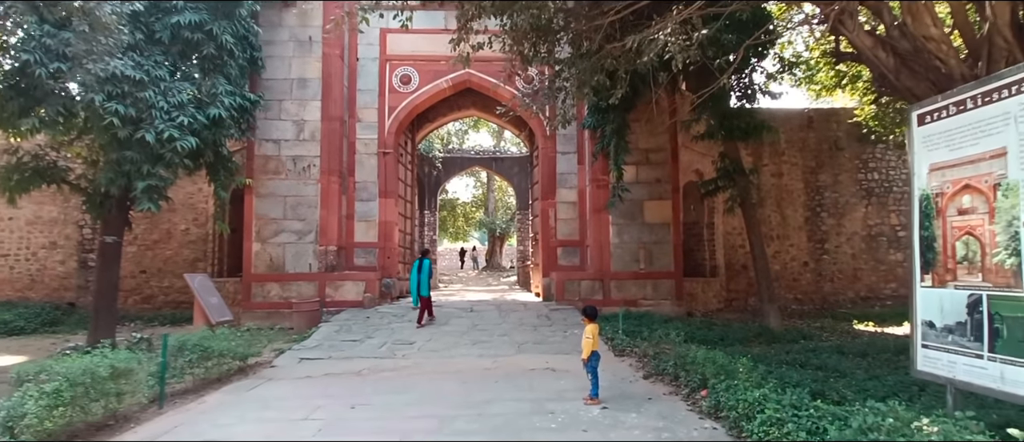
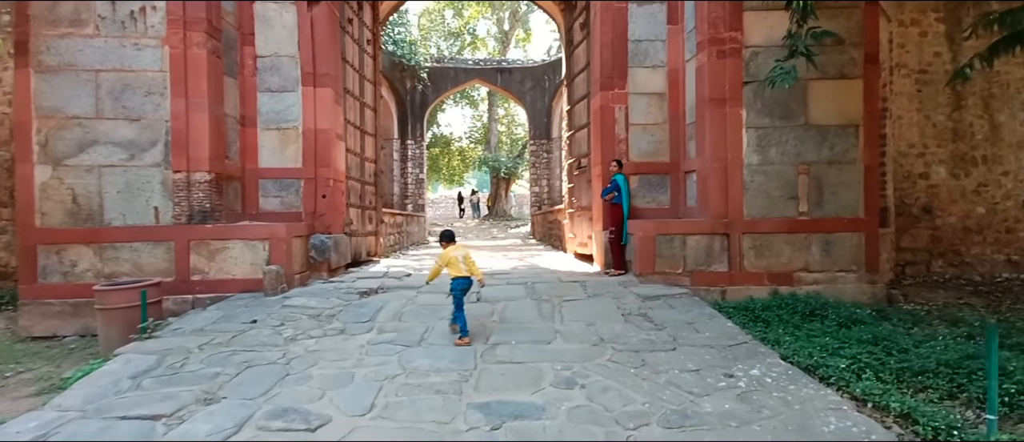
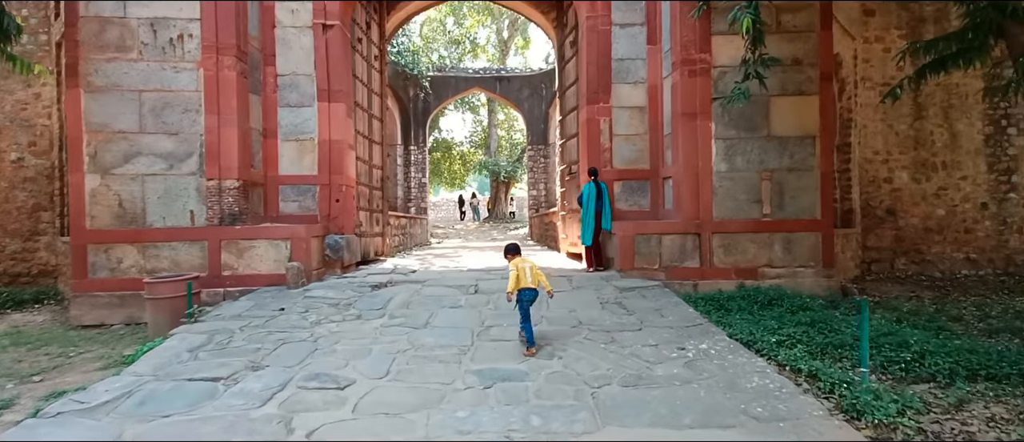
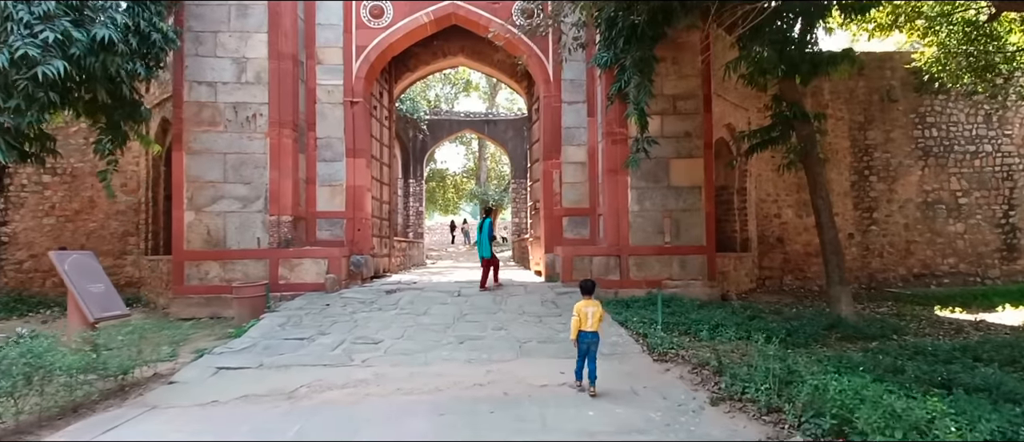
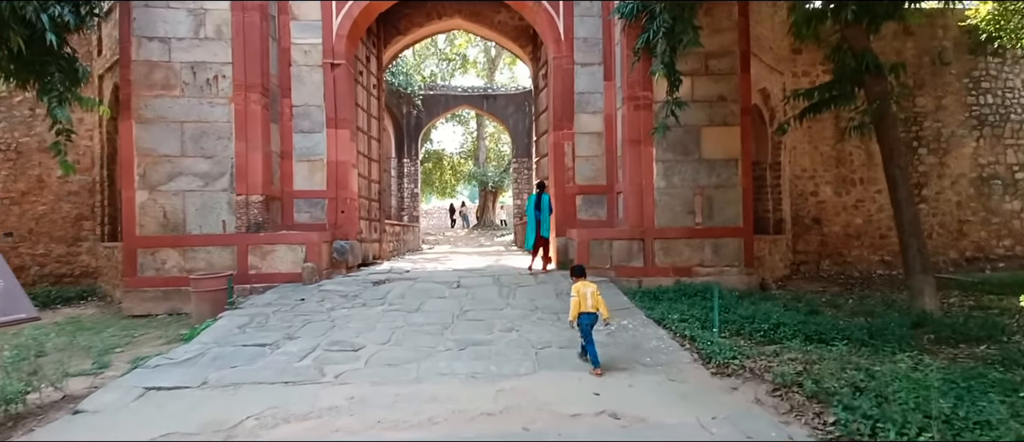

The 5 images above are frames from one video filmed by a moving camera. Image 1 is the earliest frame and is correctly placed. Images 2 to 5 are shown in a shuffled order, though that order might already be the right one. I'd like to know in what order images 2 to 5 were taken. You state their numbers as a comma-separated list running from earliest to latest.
4, 5, 3, 2
